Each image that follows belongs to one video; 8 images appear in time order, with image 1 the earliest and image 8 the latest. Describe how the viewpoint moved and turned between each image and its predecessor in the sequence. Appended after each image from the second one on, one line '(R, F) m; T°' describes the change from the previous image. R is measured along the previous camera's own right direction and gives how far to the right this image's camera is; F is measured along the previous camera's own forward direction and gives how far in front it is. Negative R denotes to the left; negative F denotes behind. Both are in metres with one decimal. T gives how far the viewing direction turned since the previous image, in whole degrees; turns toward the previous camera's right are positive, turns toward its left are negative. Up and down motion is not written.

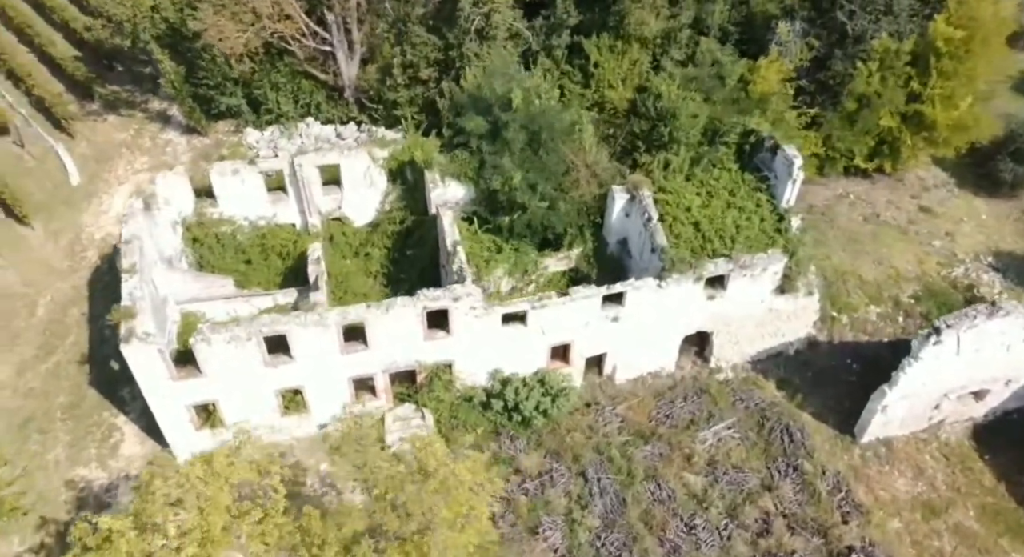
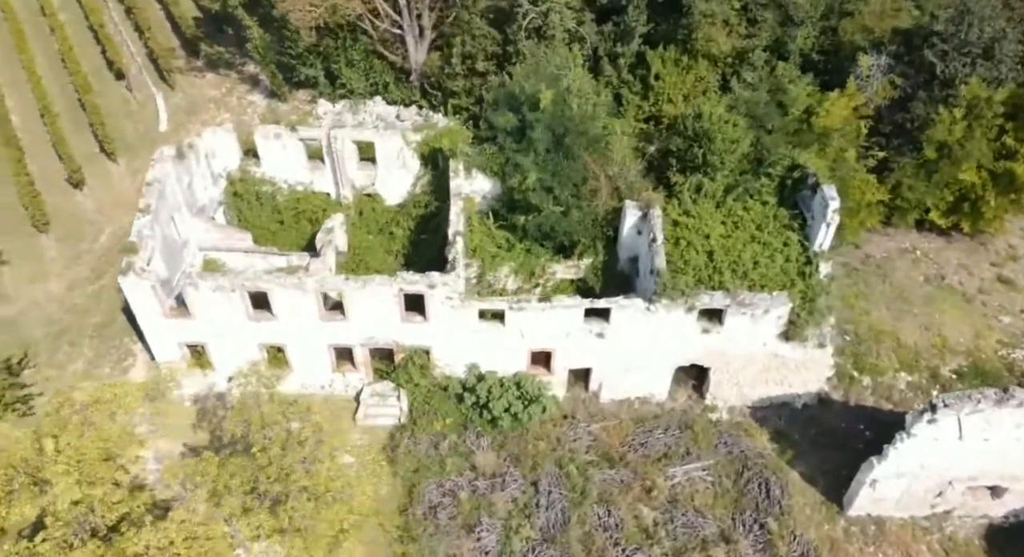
(+4.6, +0.5) m; -11°
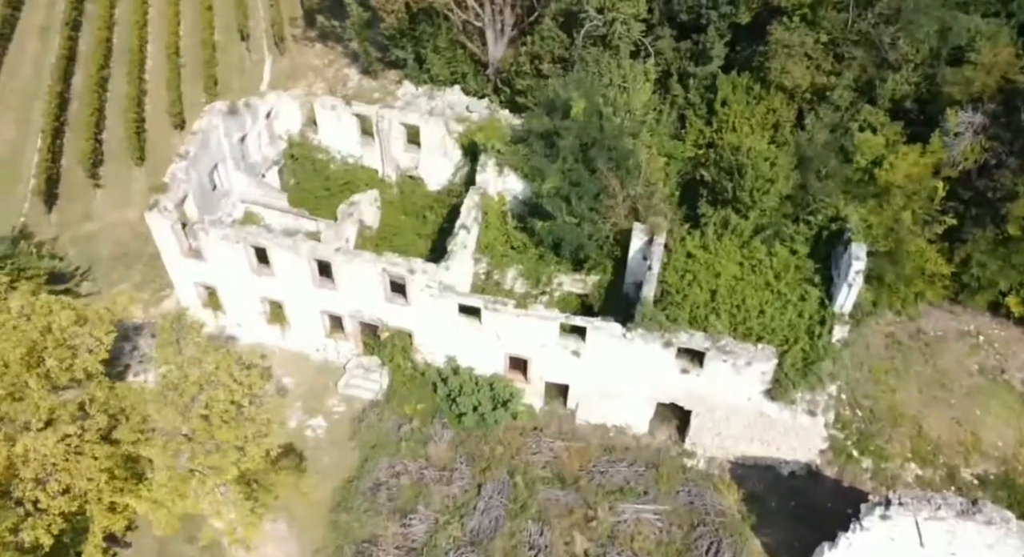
(+5.0, +0.7) m; -12°
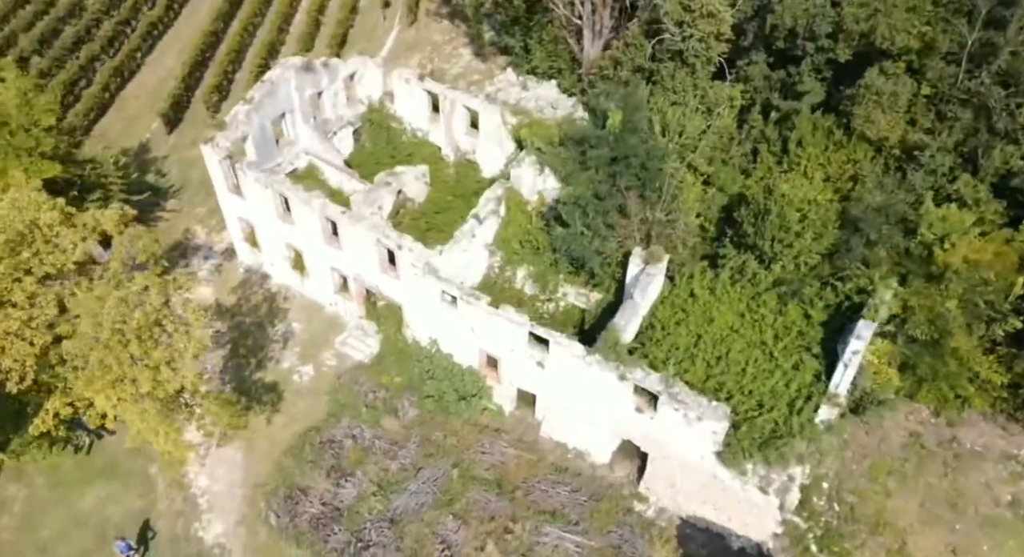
(+5.6, +0.9) m; -14°
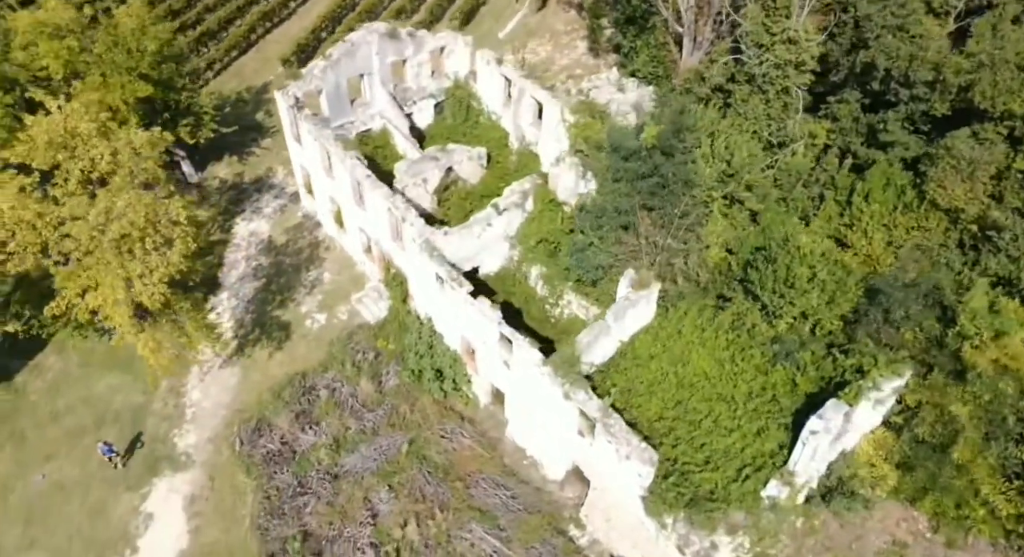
(+5.2, +0.9) m; -13°
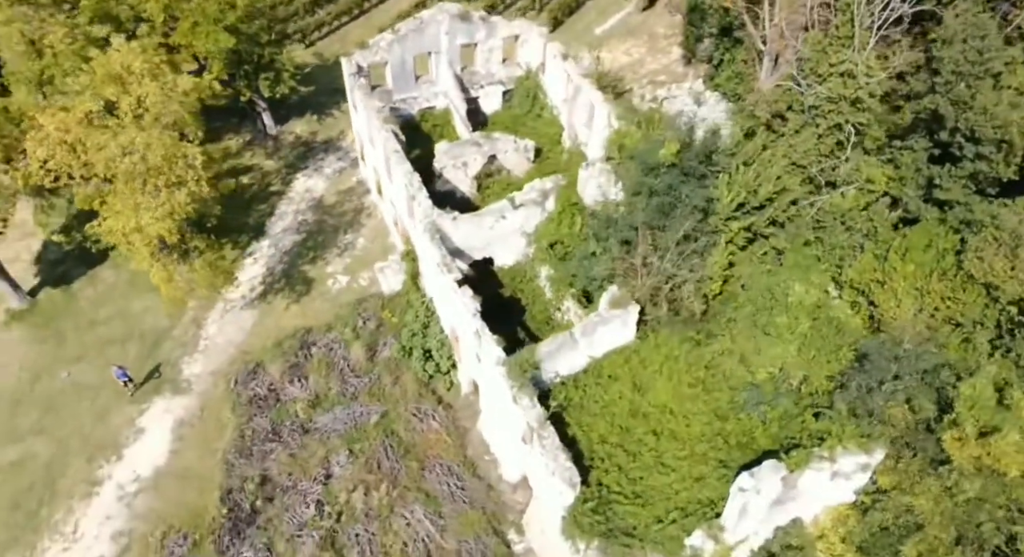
(+4.1, +0.5) m; -11°
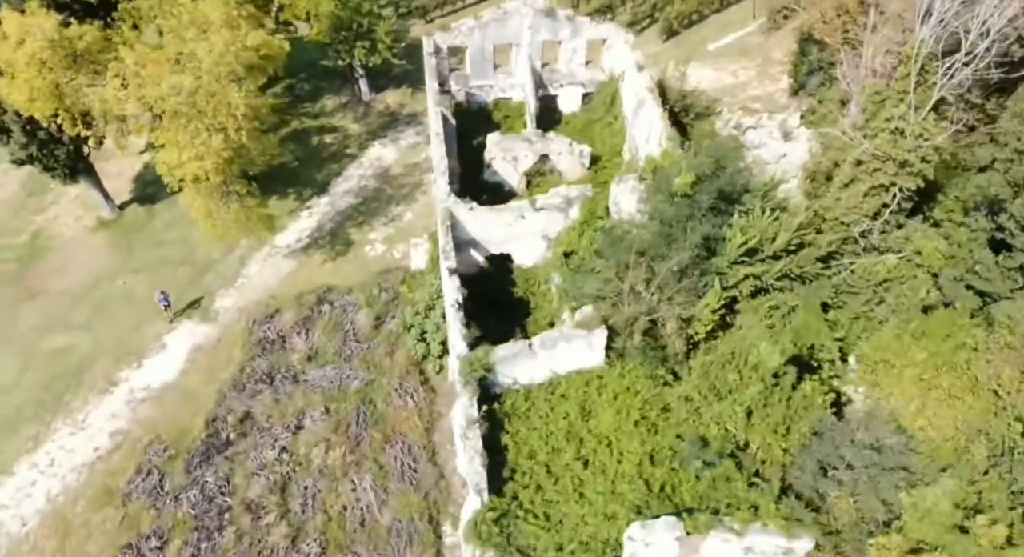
(+4.5, +0.5) m; -12°
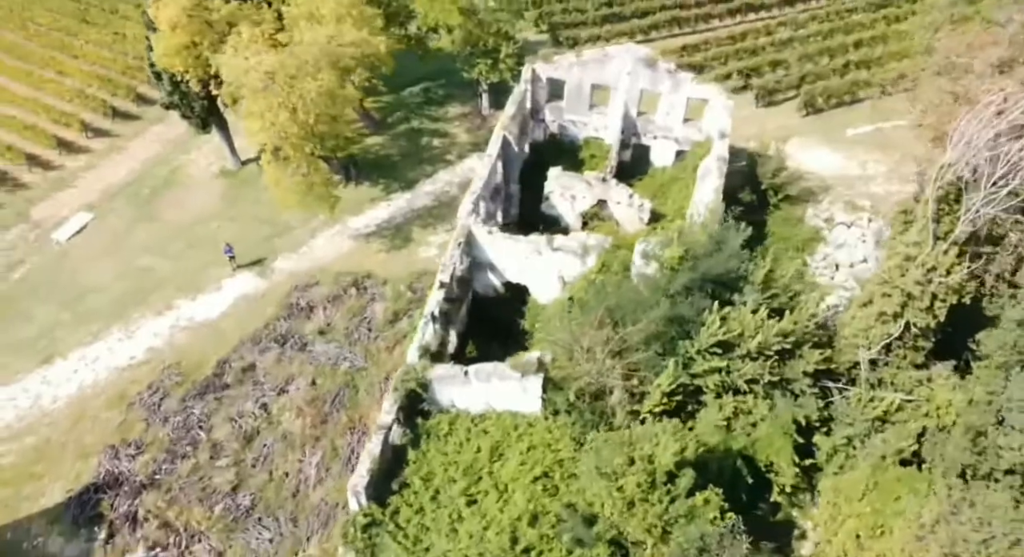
(+5.8, +0.8) m; -15°
